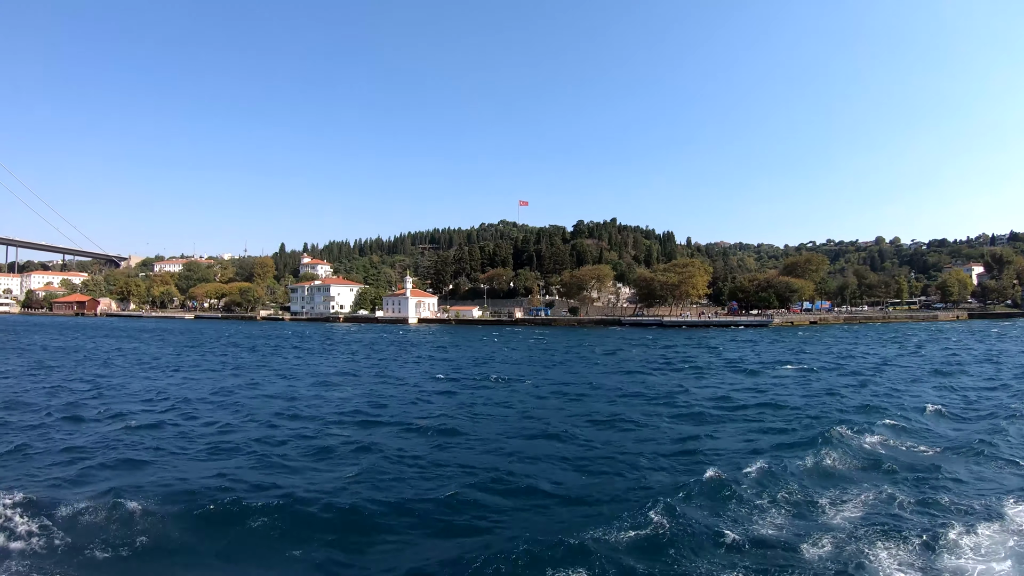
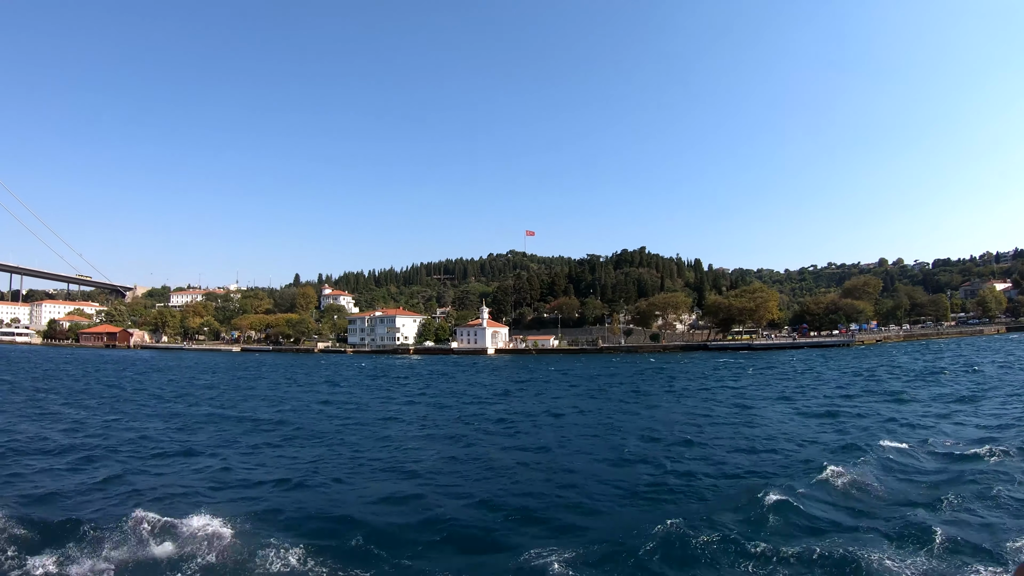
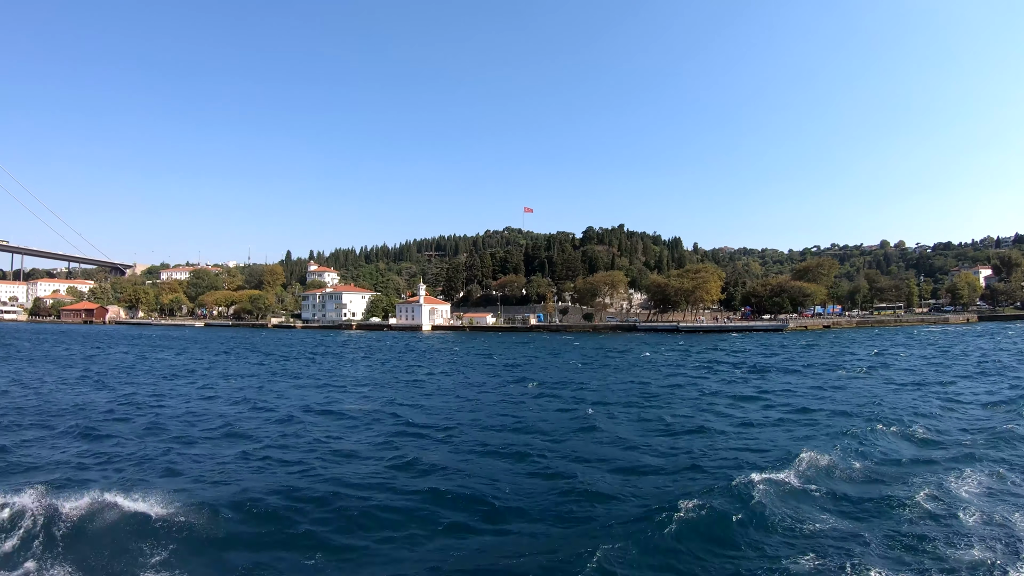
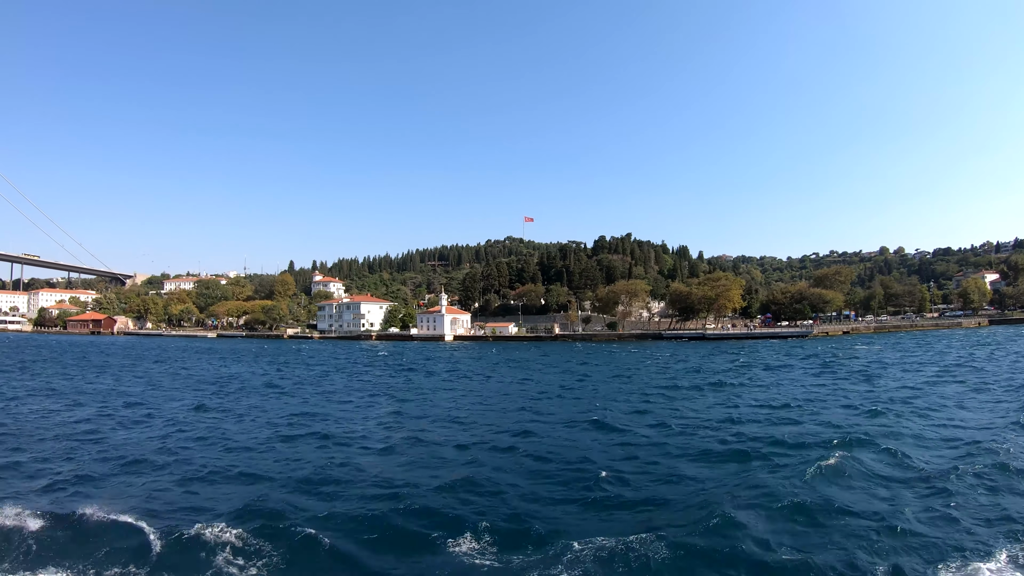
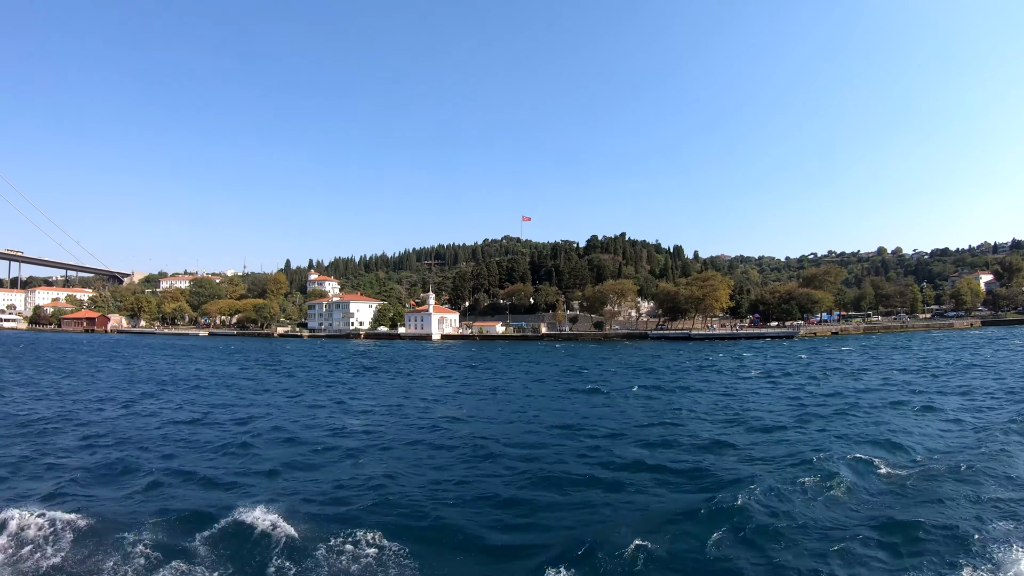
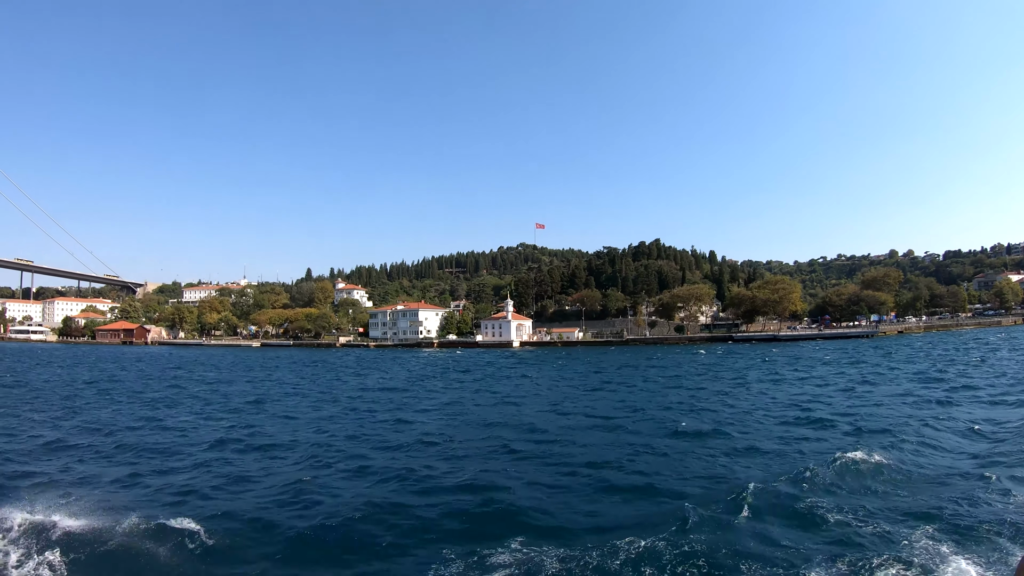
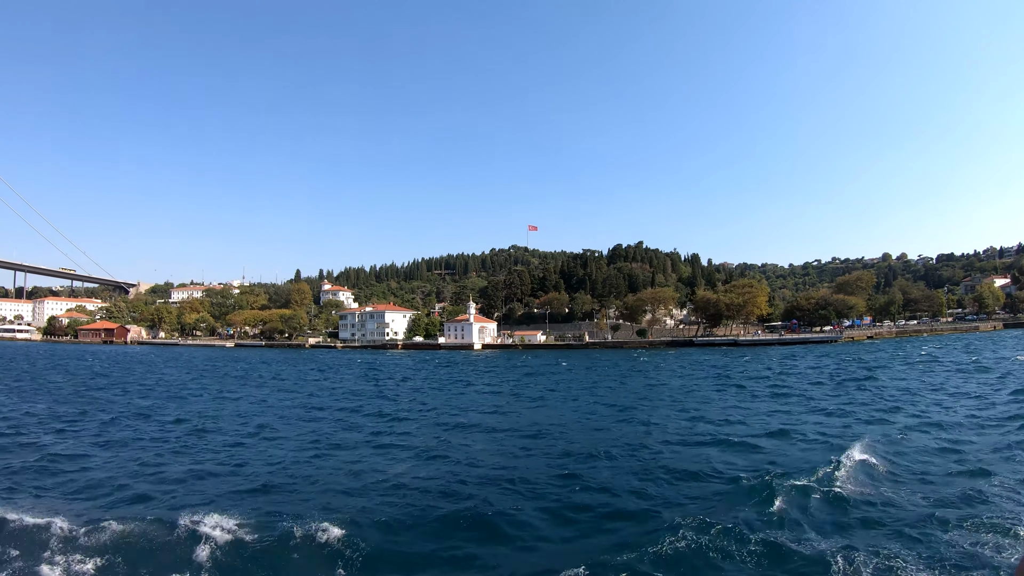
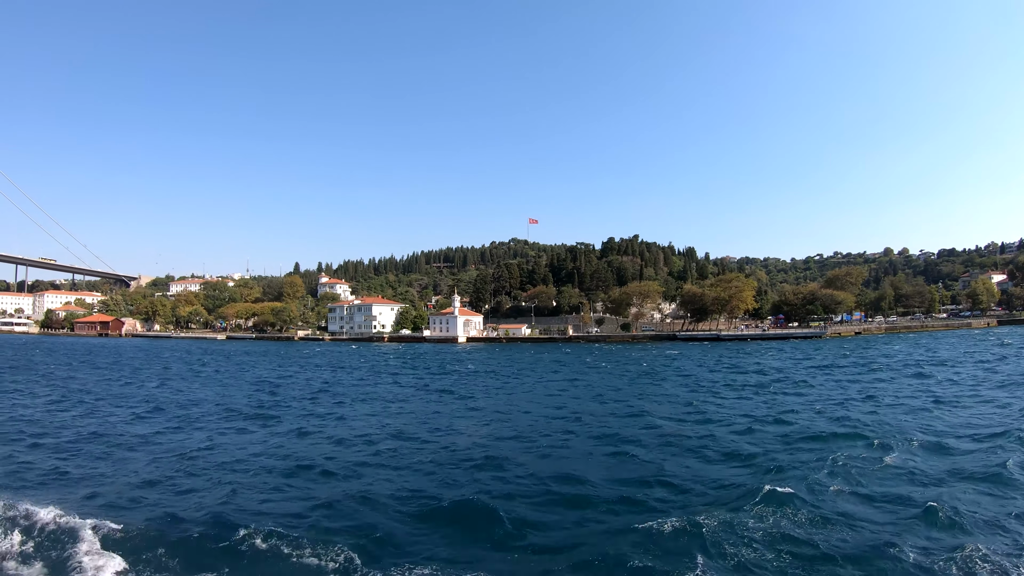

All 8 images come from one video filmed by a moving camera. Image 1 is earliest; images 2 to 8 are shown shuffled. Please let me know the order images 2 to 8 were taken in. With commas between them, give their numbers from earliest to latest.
3, 5, 4, 8, 7, 2, 6
